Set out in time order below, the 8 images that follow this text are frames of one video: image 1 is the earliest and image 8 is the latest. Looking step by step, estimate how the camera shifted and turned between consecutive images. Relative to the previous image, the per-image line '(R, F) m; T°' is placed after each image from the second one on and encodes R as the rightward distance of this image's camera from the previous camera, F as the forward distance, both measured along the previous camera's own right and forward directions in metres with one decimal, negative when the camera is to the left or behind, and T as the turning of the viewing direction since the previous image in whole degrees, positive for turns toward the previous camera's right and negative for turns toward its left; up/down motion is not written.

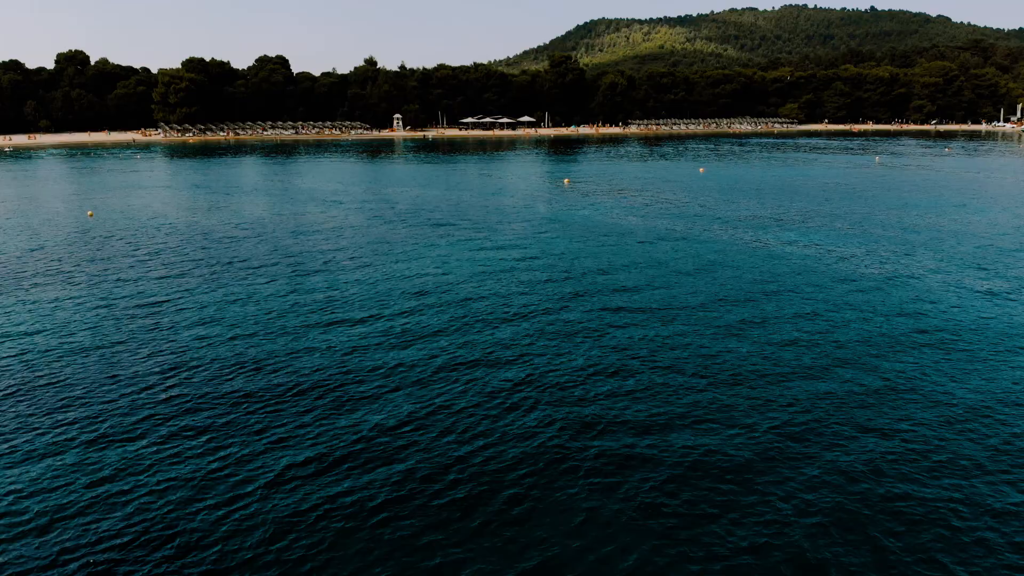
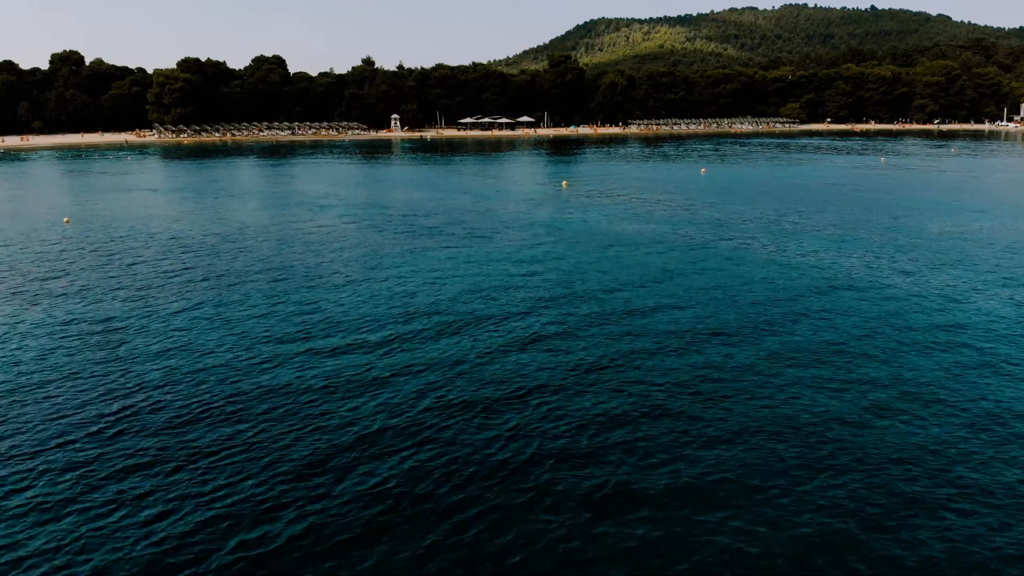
(+0.2, +3.1) m; 0°
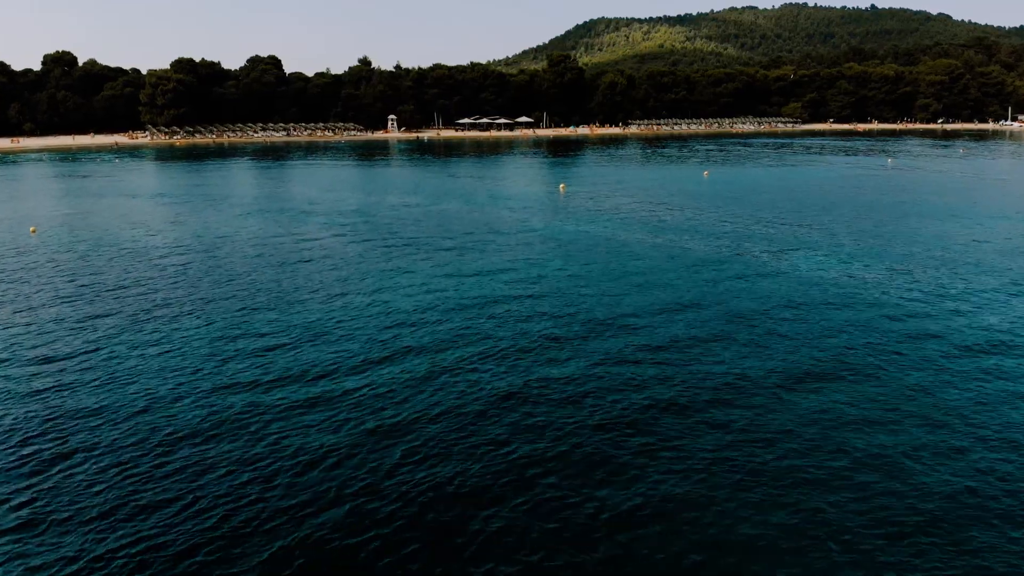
(+0.8, +3.9) m; 0°
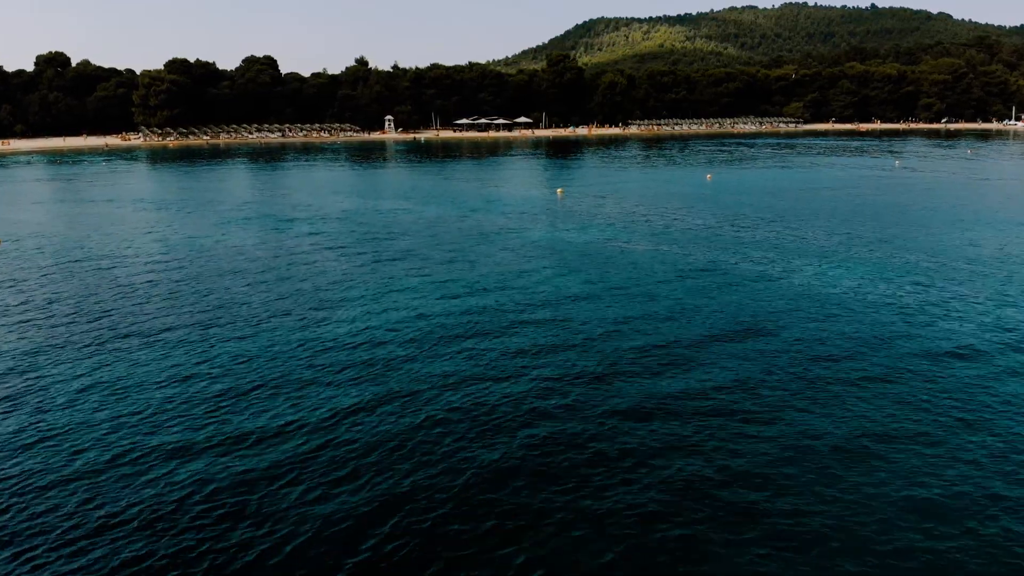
(+0.6, +3.6) m; 0°
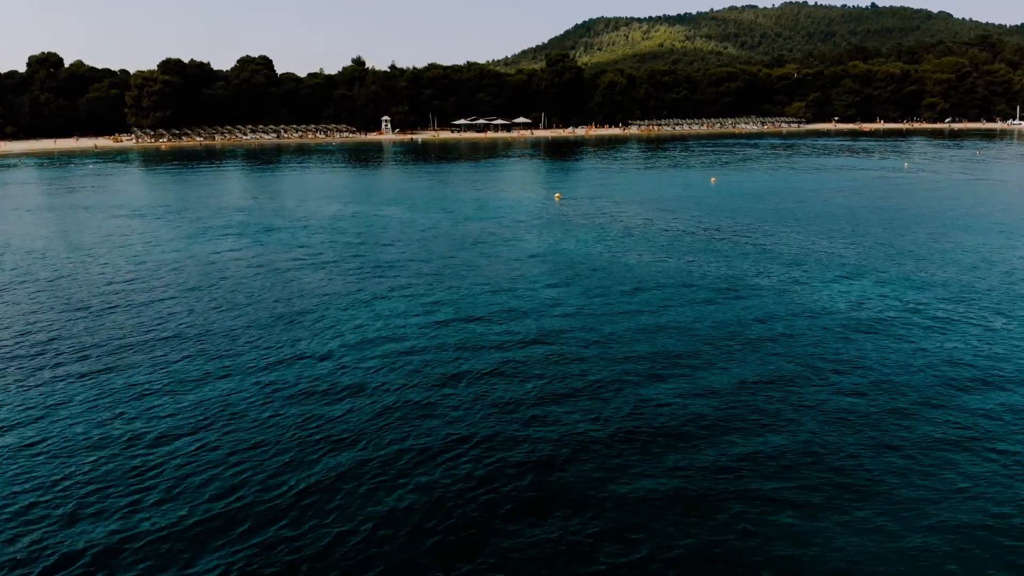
(+0.7, +3.9) m; 0°
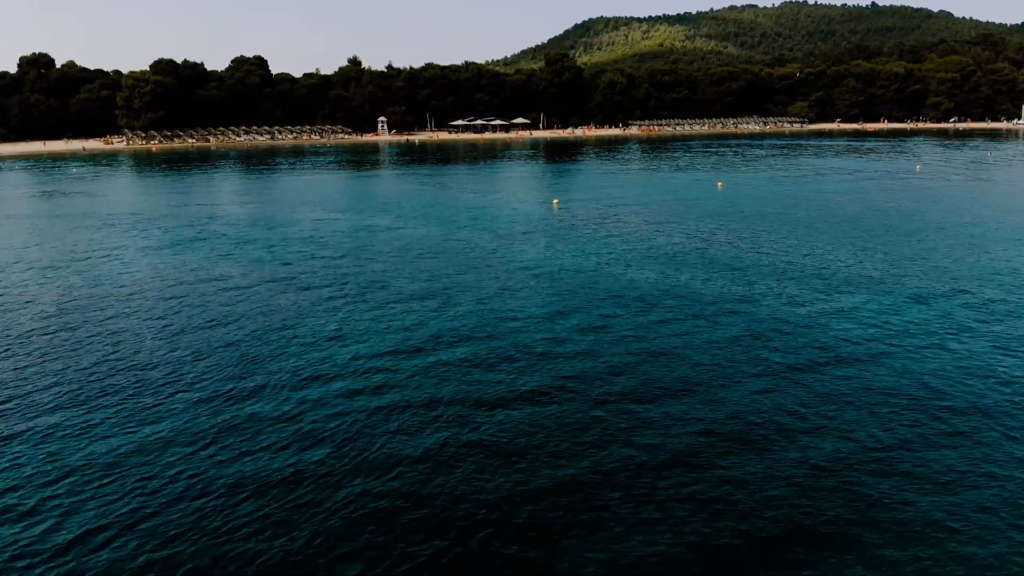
(+0.6, +4.6) m; 0°
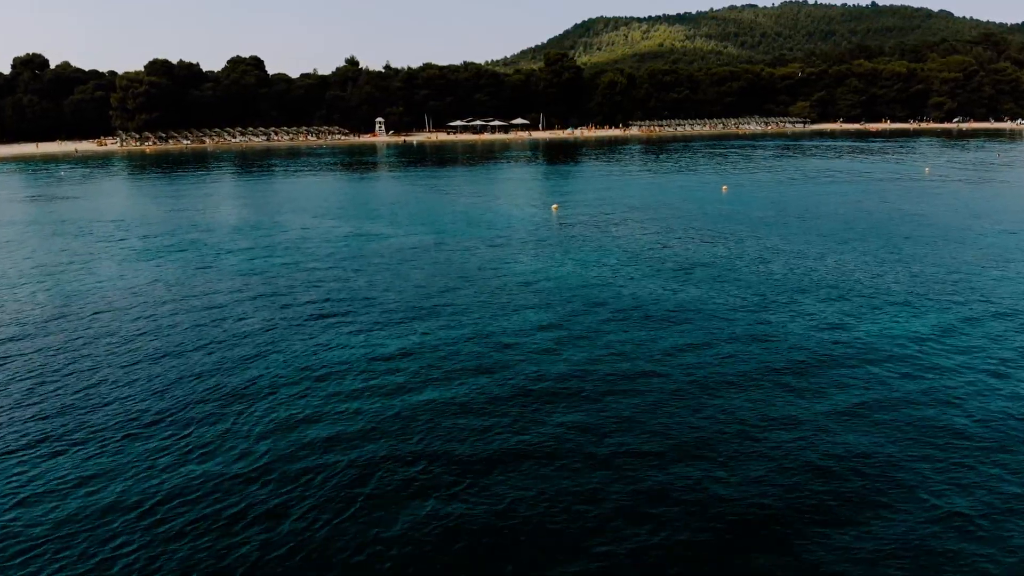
(+0.4, +3.0) m; 0°
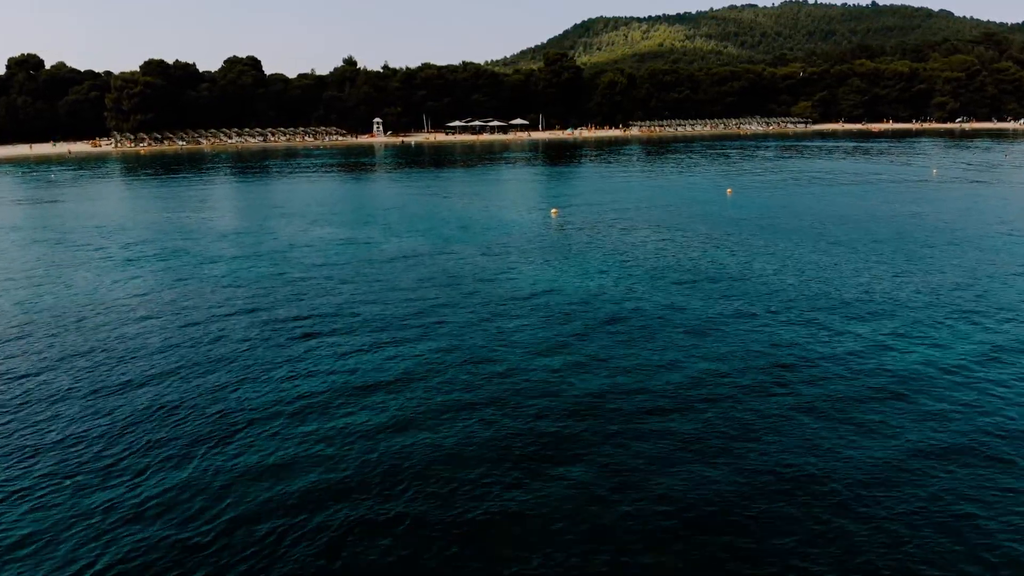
(+0.3, +2.7) m; 0°
